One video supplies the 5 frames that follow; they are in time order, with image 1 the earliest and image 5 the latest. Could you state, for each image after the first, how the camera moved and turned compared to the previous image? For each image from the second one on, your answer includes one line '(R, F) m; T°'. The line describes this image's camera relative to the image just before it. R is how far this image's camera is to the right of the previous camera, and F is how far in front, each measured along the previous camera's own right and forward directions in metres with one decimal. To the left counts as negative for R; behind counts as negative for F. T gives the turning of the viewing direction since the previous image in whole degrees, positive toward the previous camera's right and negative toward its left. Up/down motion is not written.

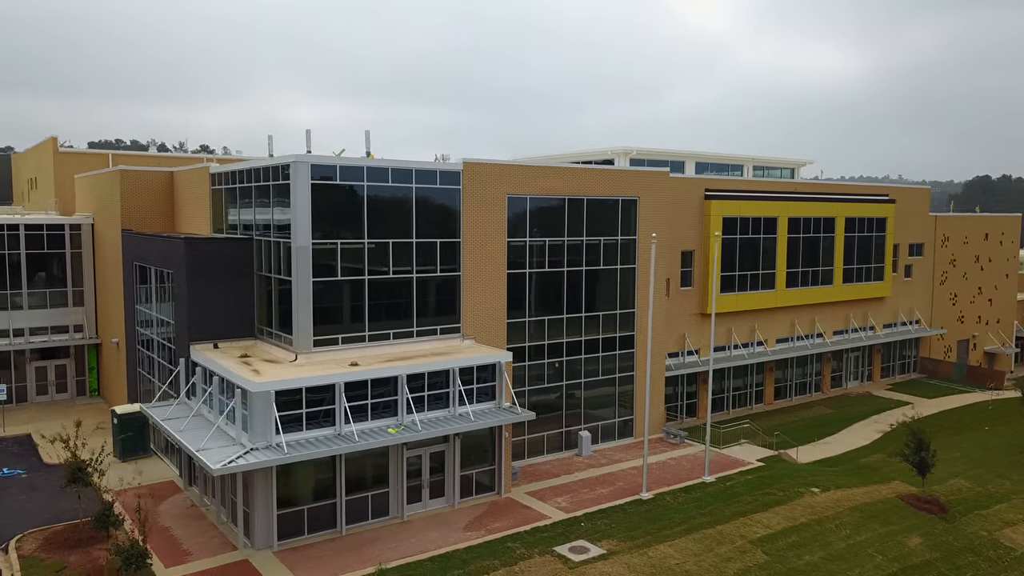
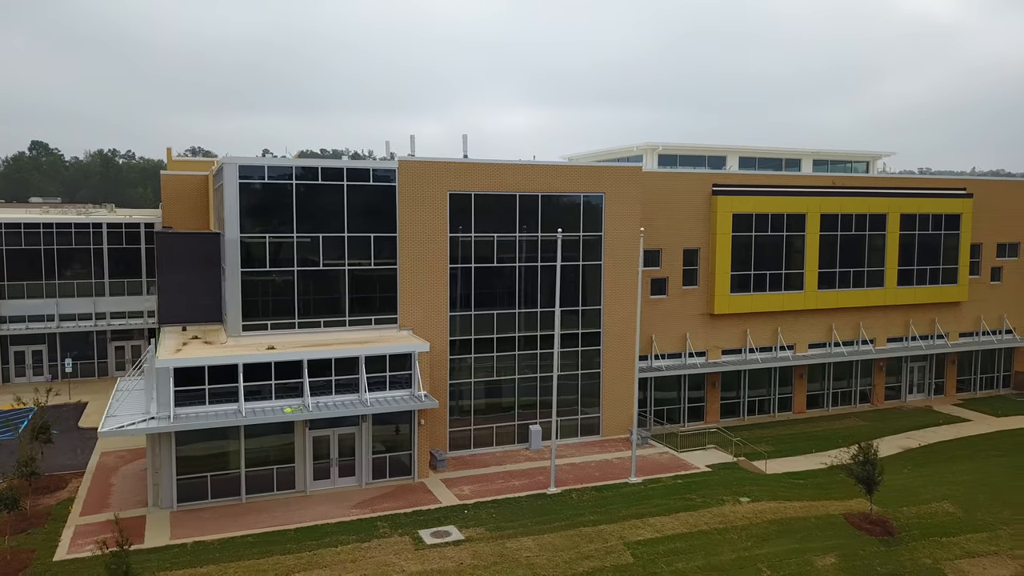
(+8.1, +0.4) m; -14°
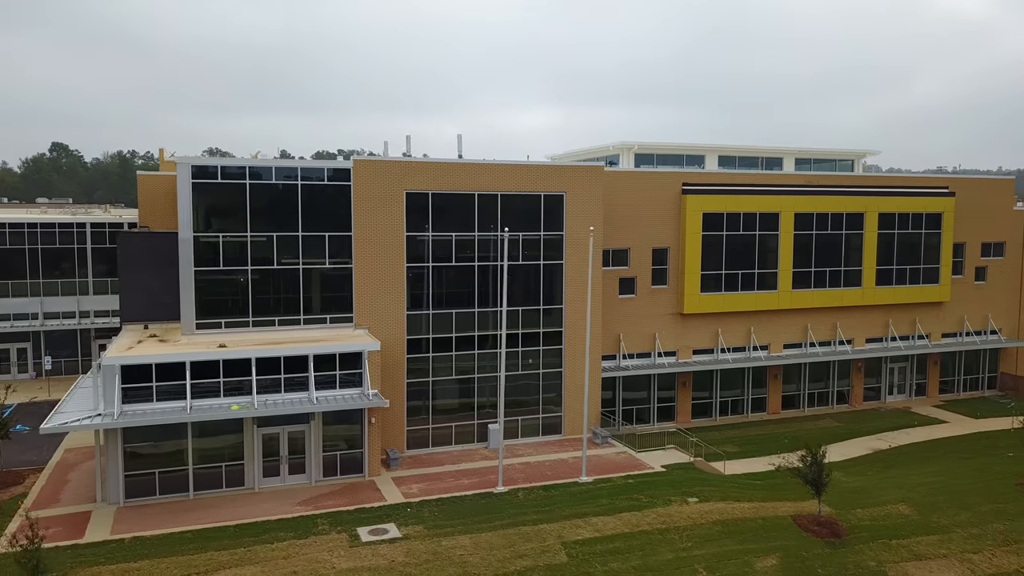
(+2.1, 0.0) m; -1°
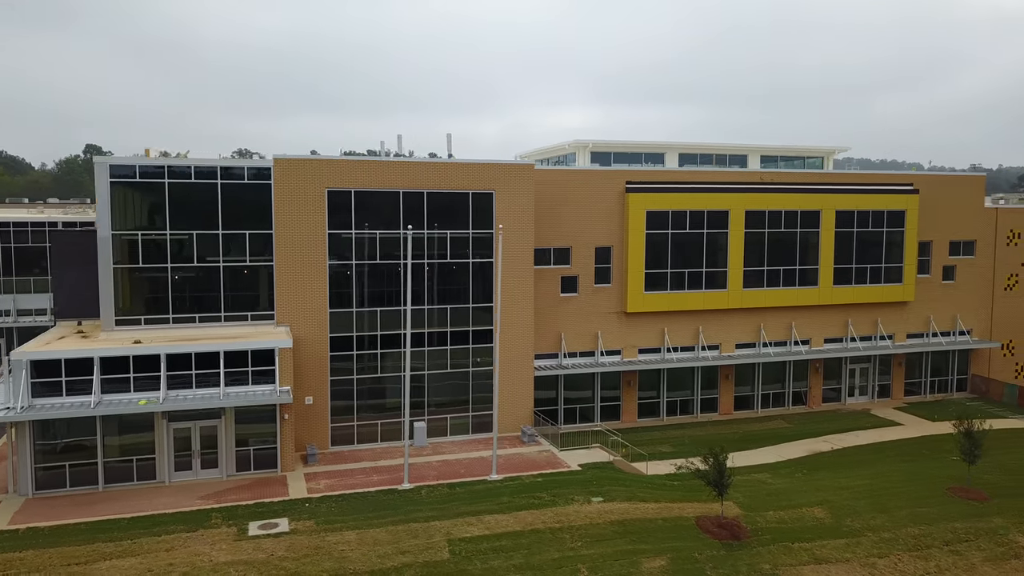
(+3.7, +0.1) m; -3°
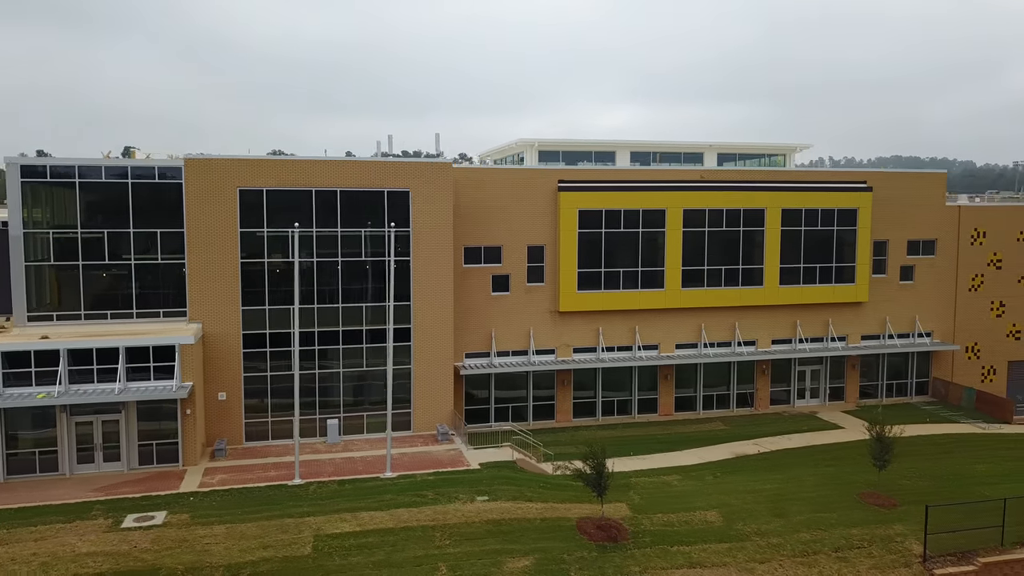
(+4.4, +0.1) m; -3°
